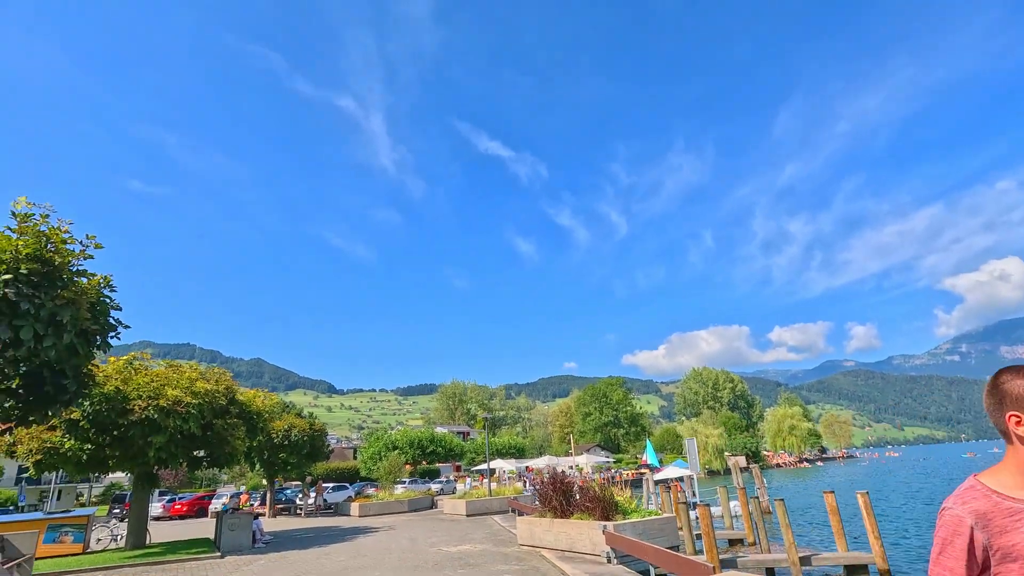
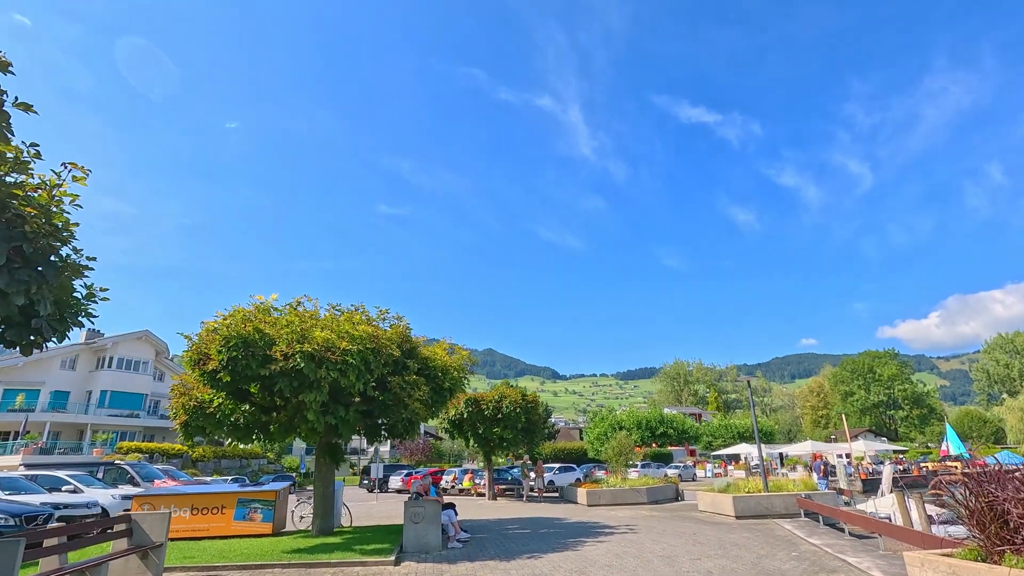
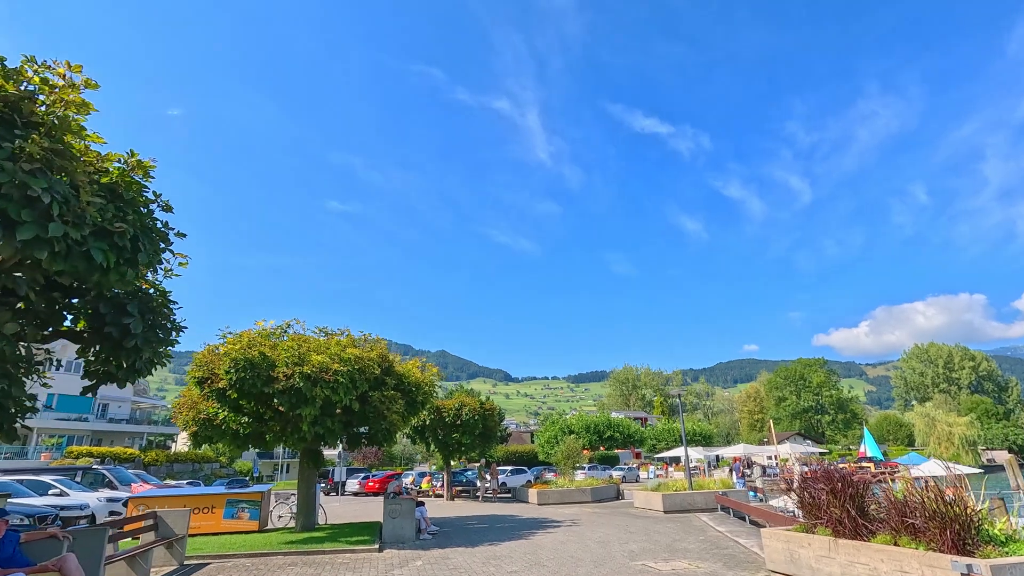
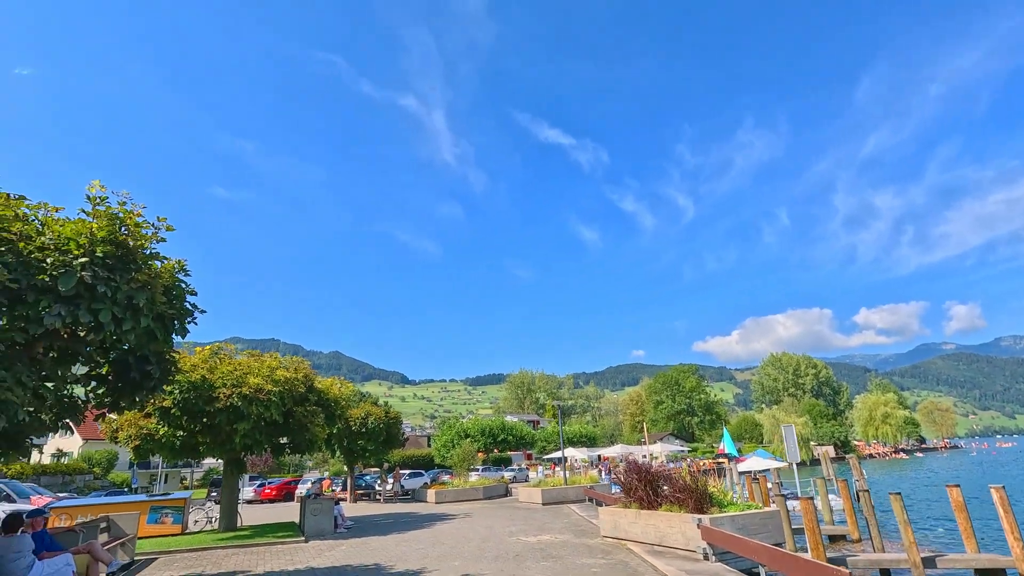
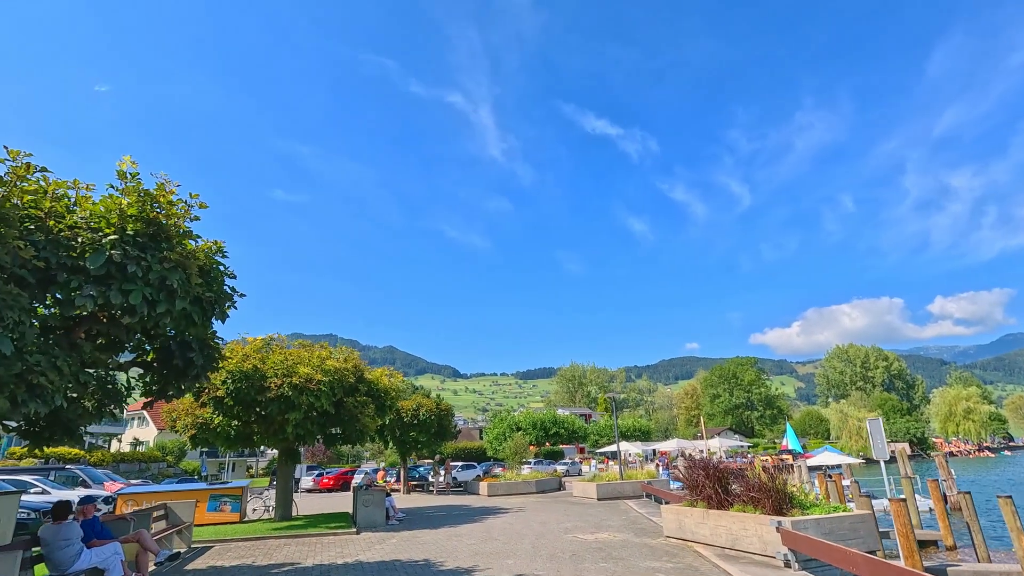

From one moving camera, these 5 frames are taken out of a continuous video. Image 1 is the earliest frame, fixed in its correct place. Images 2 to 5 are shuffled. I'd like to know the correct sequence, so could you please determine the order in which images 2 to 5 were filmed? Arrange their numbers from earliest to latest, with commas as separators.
4, 5, 3, 2
